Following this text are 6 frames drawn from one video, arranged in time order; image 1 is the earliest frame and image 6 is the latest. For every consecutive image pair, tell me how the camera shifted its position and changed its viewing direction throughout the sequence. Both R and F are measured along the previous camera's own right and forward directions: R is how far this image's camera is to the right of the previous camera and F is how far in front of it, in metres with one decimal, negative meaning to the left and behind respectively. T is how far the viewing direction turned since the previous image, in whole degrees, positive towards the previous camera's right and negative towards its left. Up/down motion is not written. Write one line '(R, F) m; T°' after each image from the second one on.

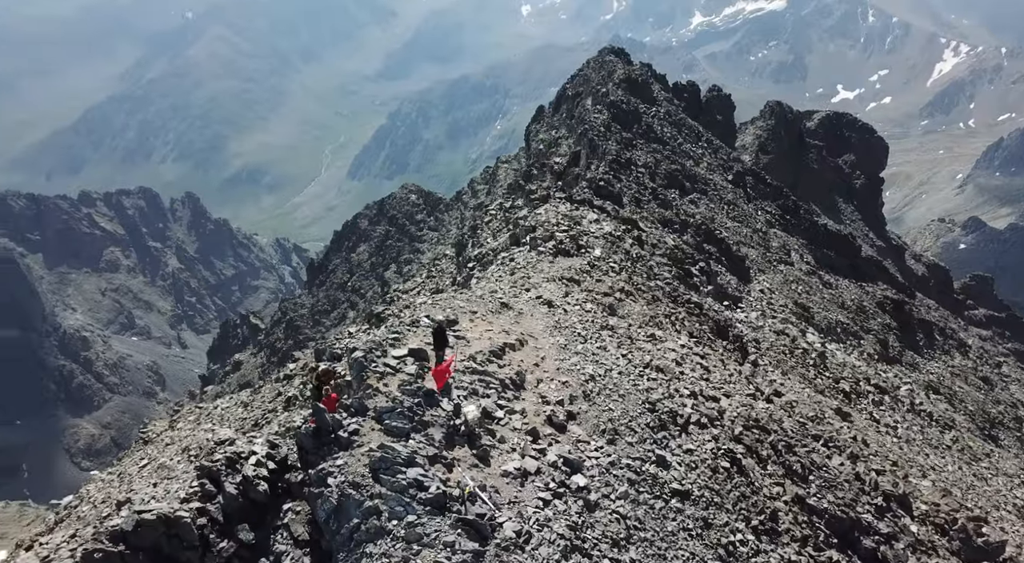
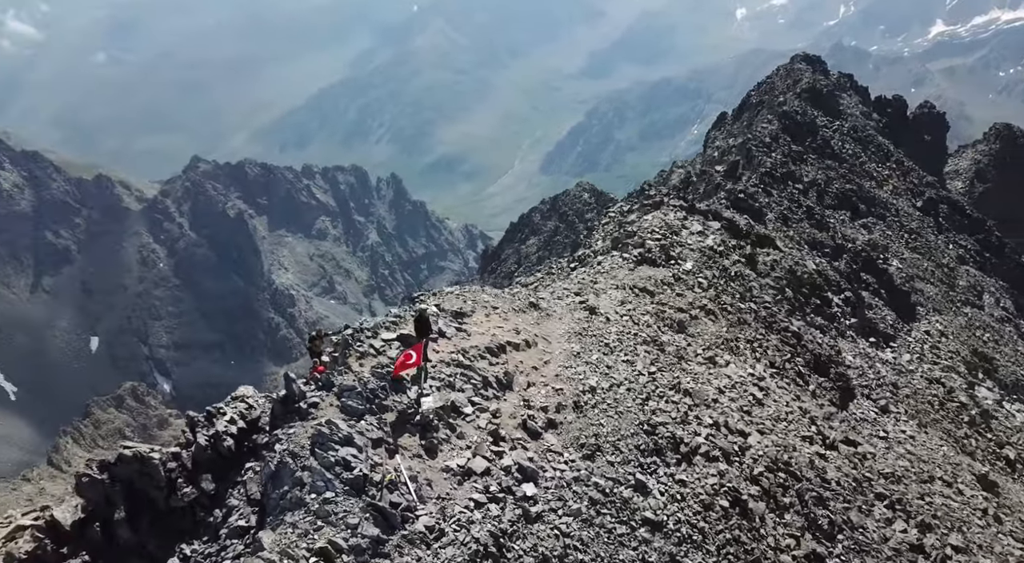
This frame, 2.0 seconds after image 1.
(+6.5, +1.0) m; -14°
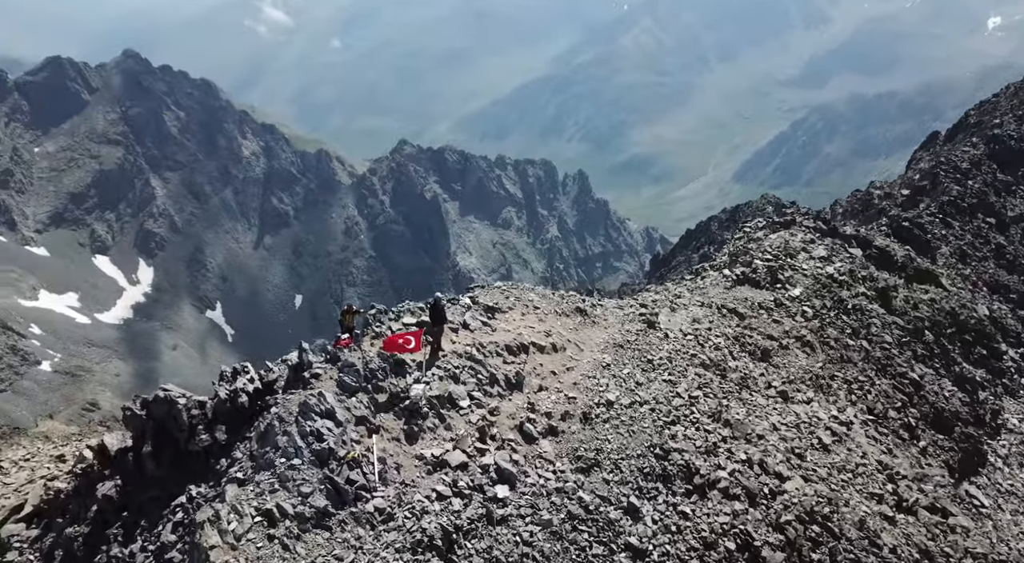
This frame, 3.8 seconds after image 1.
(+5.7, +1.0) m; -14°
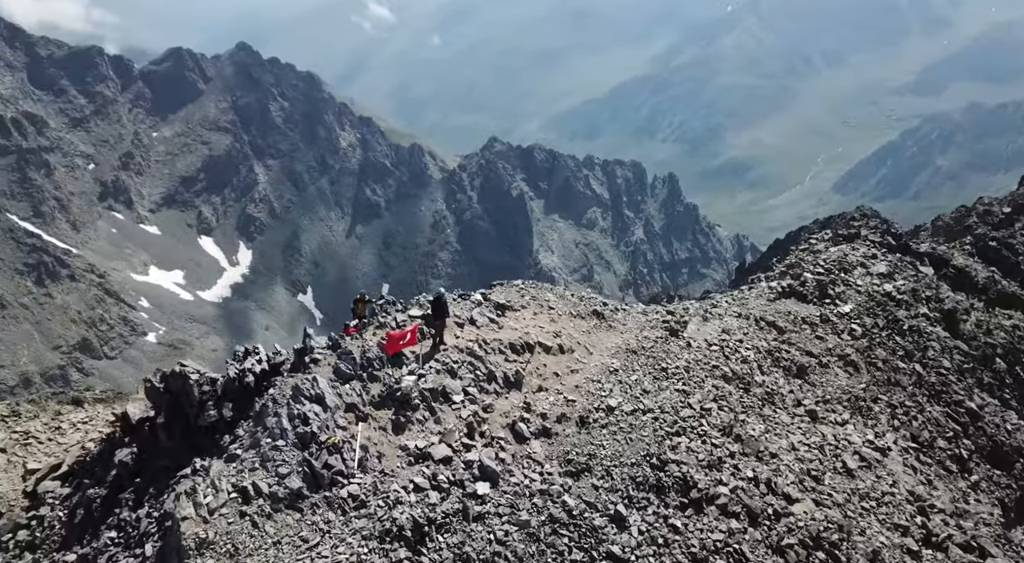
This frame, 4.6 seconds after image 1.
(+3.0, +0.3) m; -7°
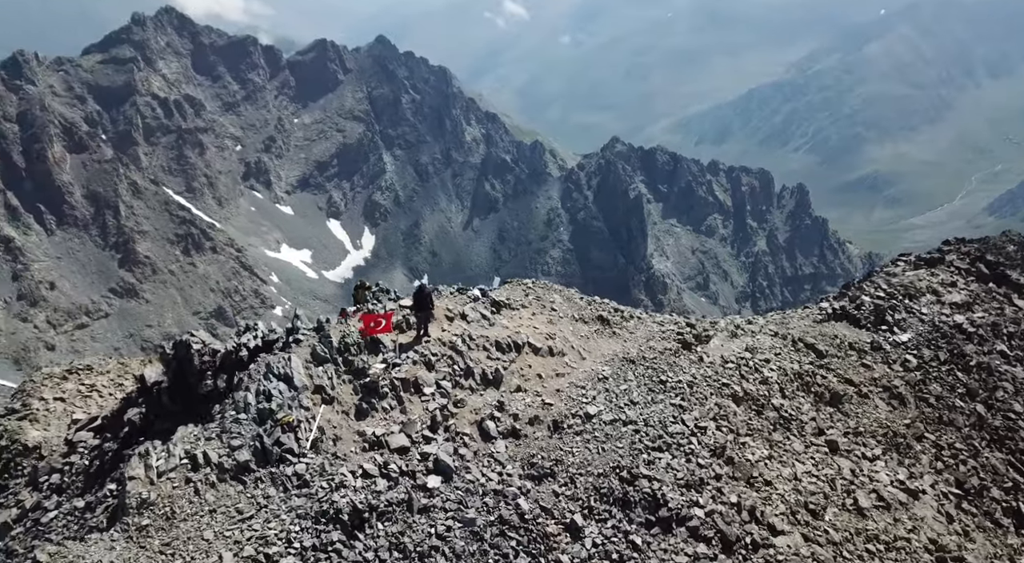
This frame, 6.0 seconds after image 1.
(+4.8, +0.6) m; -10°
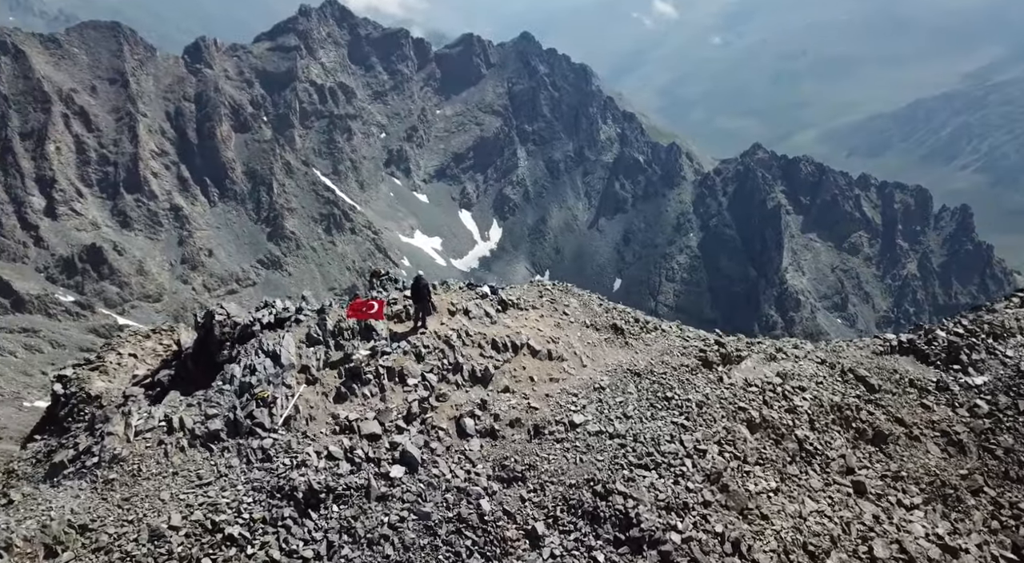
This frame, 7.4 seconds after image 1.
(+4.7, +0.9) m; -10°
